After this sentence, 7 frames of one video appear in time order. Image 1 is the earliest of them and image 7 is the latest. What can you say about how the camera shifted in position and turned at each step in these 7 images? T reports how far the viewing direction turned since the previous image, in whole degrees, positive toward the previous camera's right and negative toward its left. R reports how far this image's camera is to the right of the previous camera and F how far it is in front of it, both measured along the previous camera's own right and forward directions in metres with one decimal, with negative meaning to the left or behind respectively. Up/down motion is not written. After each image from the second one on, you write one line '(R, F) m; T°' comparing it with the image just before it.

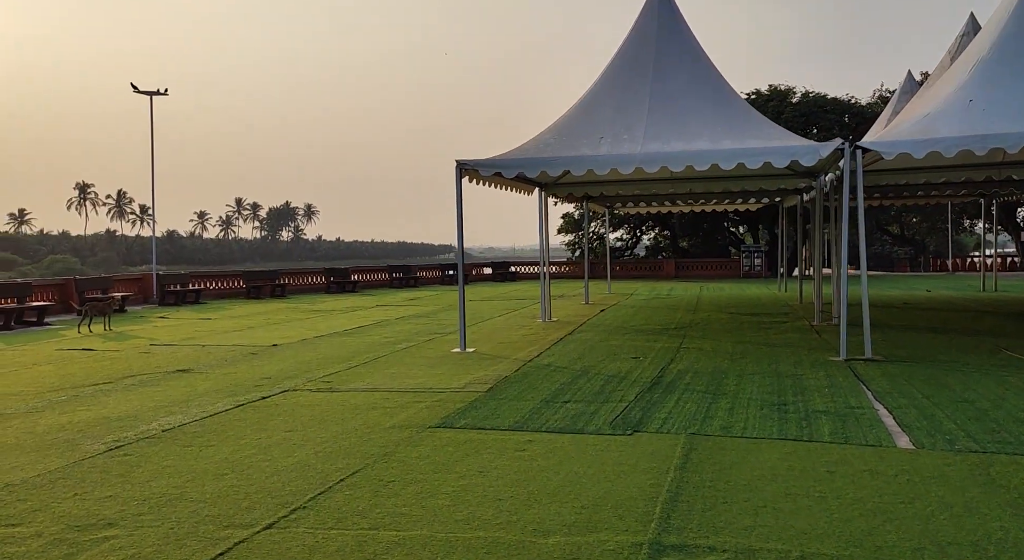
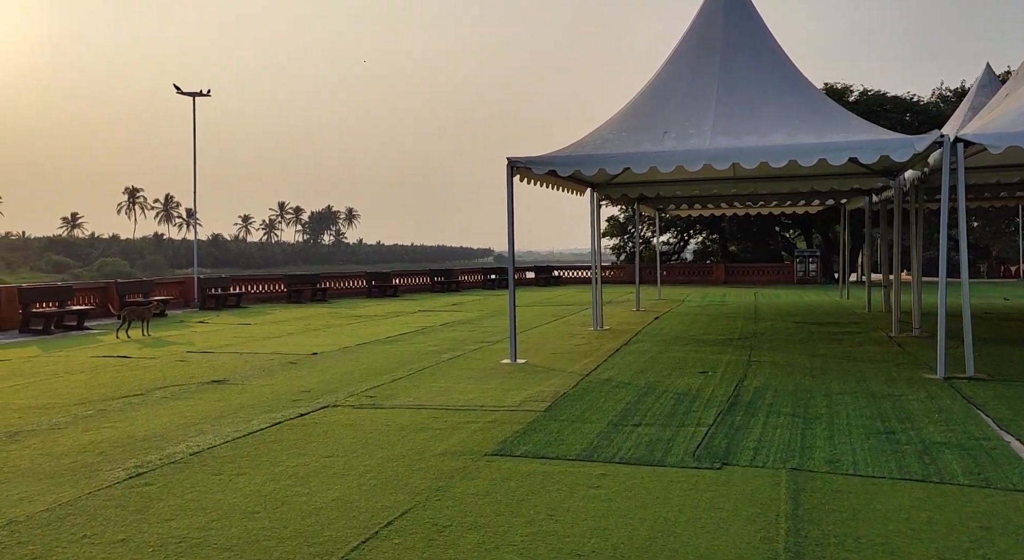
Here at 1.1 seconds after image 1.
(-0.2, +0.8) m; -3°
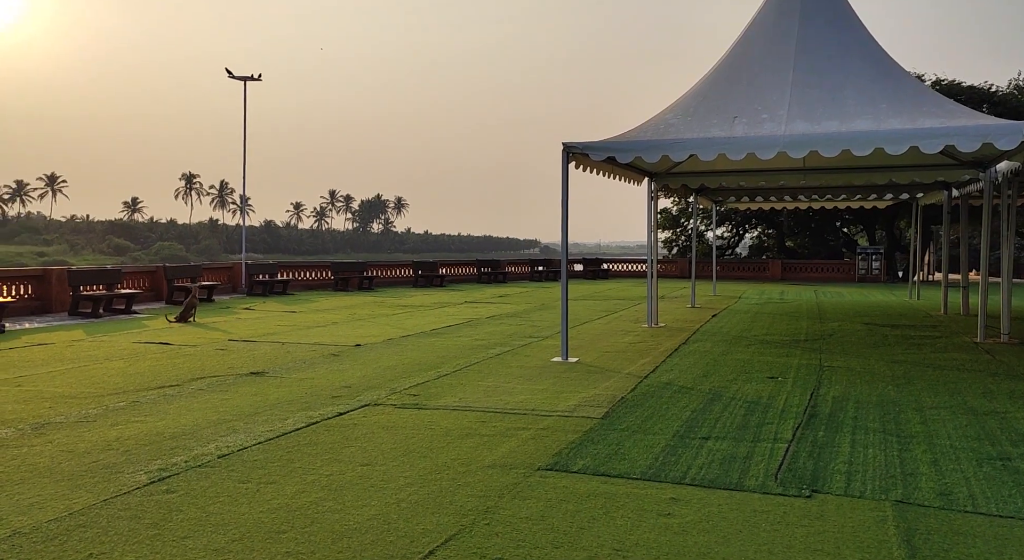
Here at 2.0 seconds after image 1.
(-0.1, +0.6) m; -3°
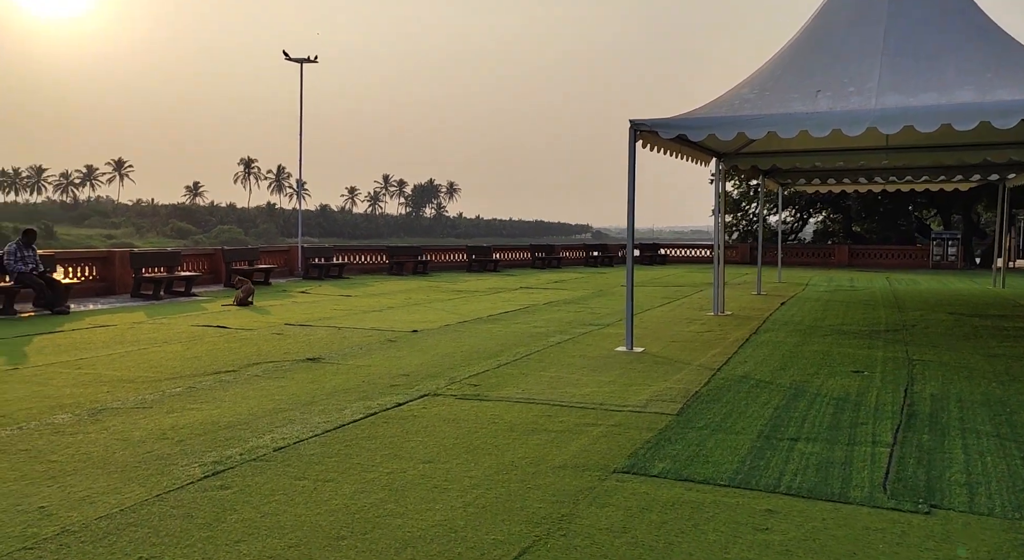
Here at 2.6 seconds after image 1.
(-0.1, +0.4) m; -4°
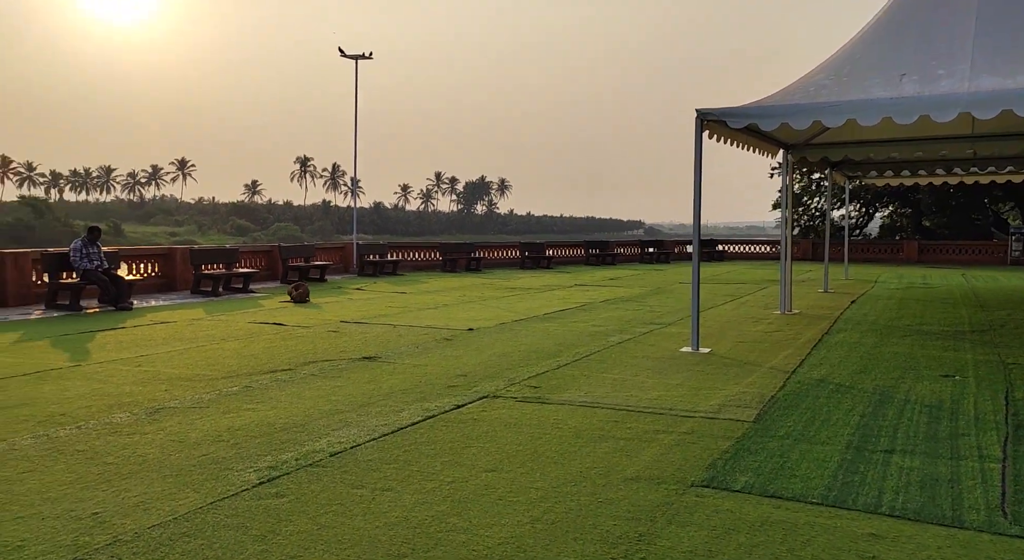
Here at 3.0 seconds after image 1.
(-0.1, +0.3) m; -4°
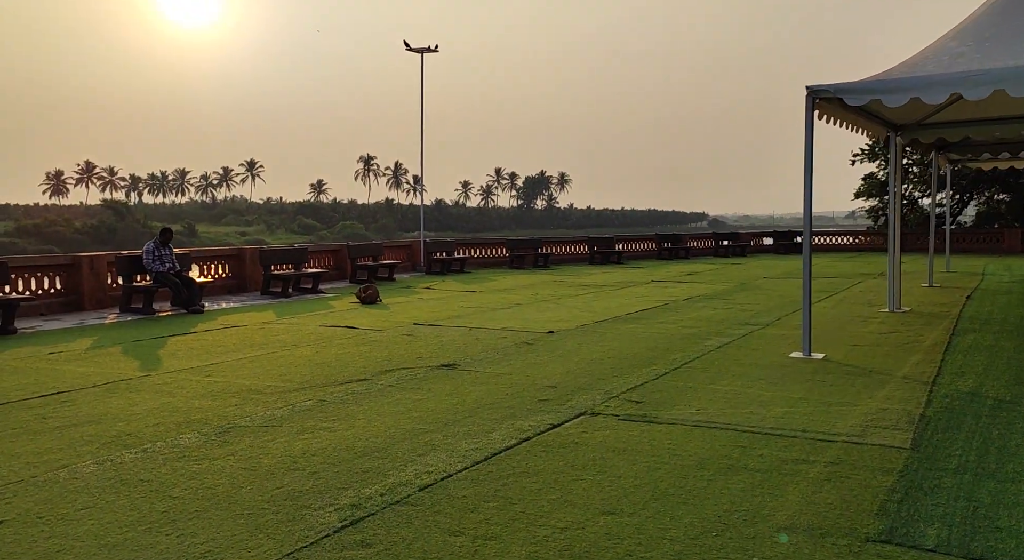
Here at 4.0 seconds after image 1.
(-0.3, +0.8) m; -4°
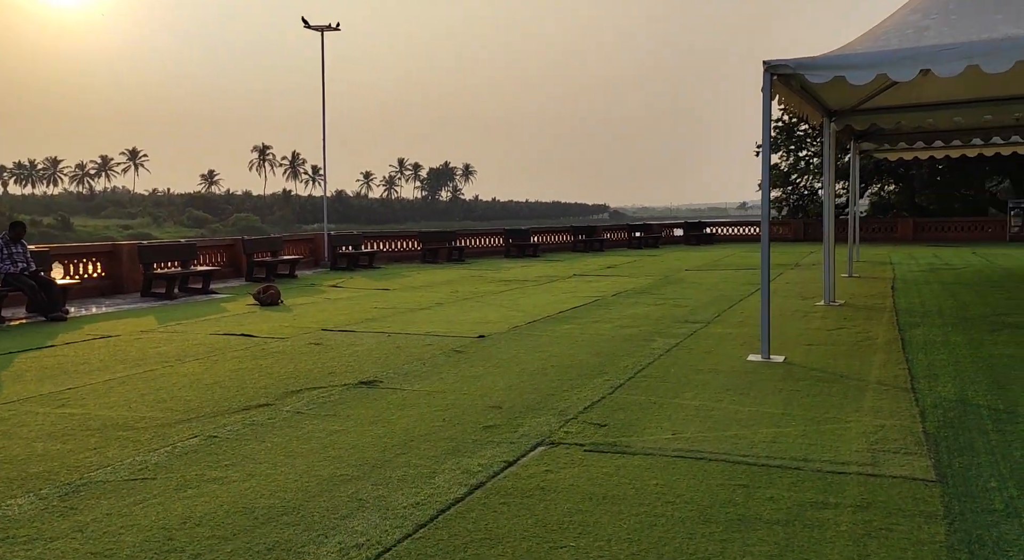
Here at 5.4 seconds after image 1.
(-0.2, +1.1) m; +7°
